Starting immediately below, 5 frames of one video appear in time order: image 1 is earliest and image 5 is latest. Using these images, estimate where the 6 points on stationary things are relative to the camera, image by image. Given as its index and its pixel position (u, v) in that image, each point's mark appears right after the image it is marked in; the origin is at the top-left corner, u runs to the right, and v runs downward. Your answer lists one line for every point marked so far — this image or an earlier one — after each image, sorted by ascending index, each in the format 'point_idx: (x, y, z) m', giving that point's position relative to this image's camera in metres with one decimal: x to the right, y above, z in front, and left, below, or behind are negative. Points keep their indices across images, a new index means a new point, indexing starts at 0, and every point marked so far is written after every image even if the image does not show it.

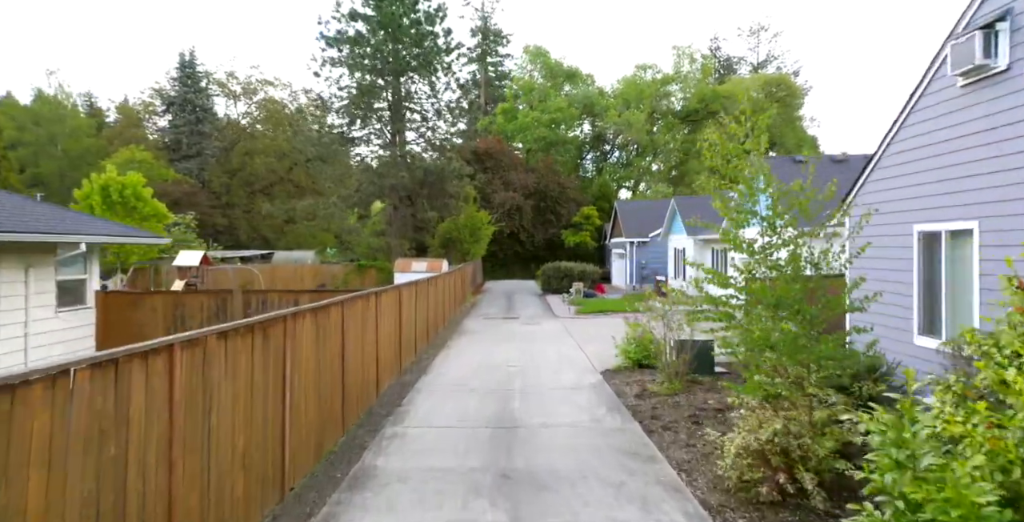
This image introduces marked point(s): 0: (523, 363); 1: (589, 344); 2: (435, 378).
0: (+0.2, -2.1, +13.1) m
1: (+1.8, -2.0, +14.9) m
2: (-1.4, -2.1, +11.4) m
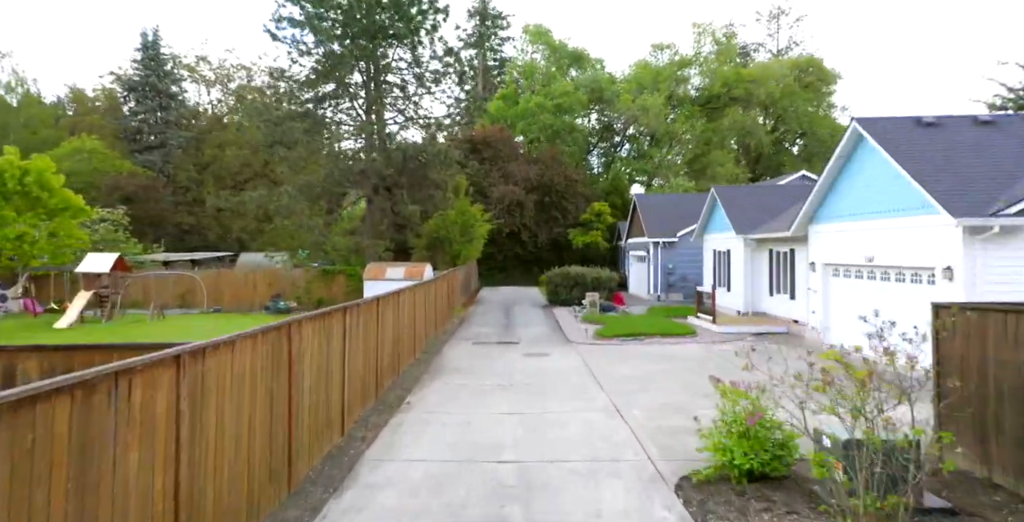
0: (+0.2, -2.2, +7.4) m
1: (+1.7, -2.1, +9.2) m
2: (-1.4, -2.2, +5.7) m
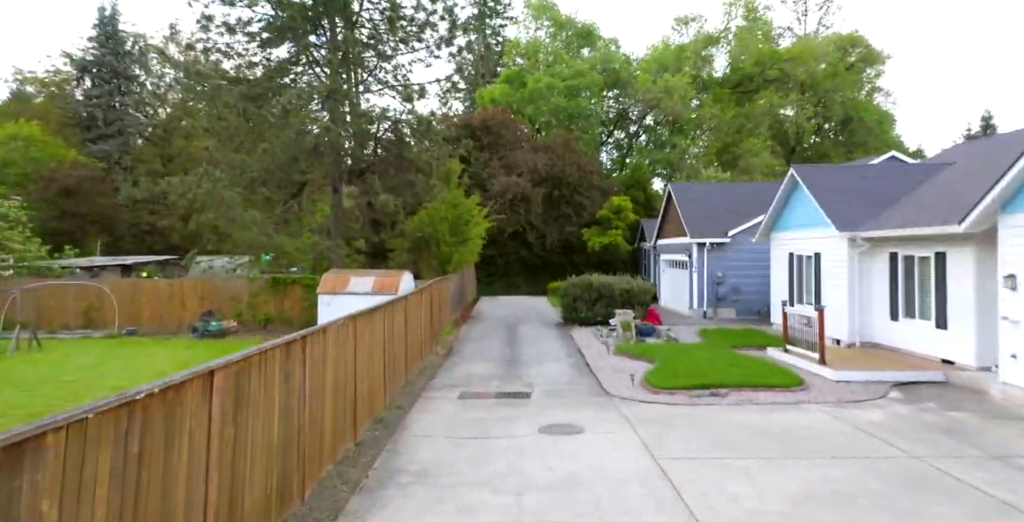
0: (+0.3, -2.3, +1.4) m
1: (+1.8, -2.2, +3.2) m
2: (-1.4, -2.3, -0.2) m
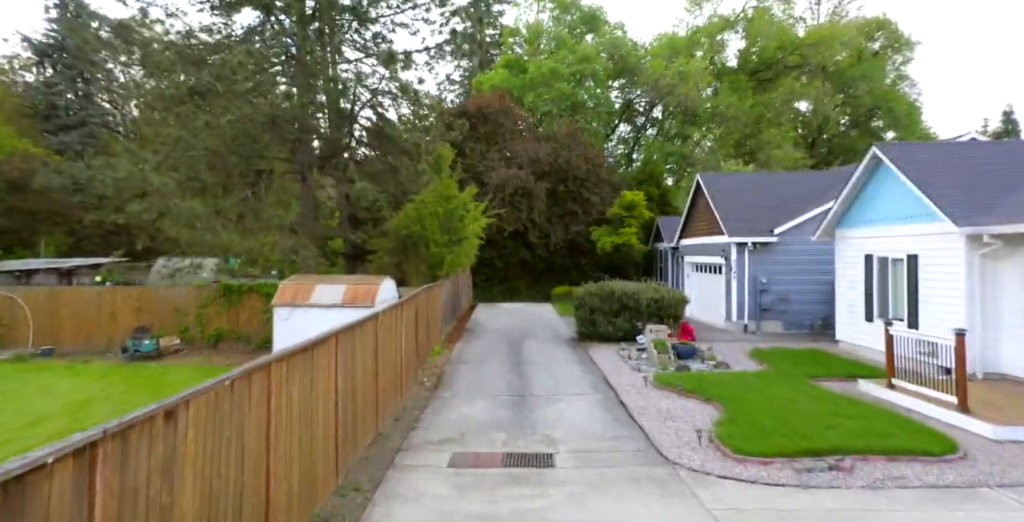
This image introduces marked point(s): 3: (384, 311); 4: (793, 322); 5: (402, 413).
0: (+0.5, -2.4, -2.1) m
1: (+2.1, -2.3, -0.3) m
2: (-1.1, -2.4, -3.8) m
3: (-2.0, -0.8, +9.9) m
4: (+7.8, -1.7, +17.9) m
5: (-1.7, -2.4, +10.3) m
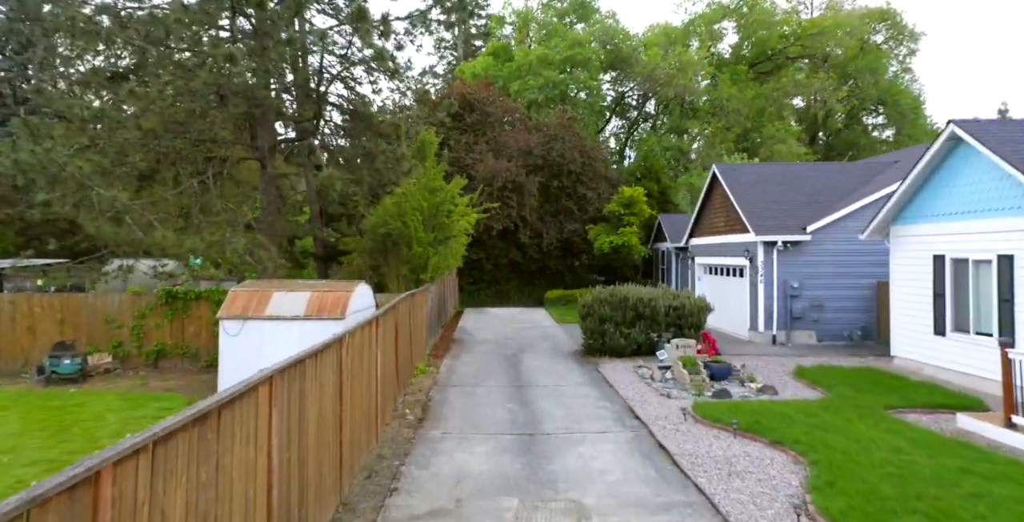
0: (+1.0, -2.4, -4.5) m
1: (+2.5, -2.3, -2.7) m
2: (-0.6, -2.4, -6.2) m
3: (-1.9, -0.8, +7.4) m
4: (+7.7, -1.7, +15.7) m
5: (-1.6, -2.5, +7.8) m
